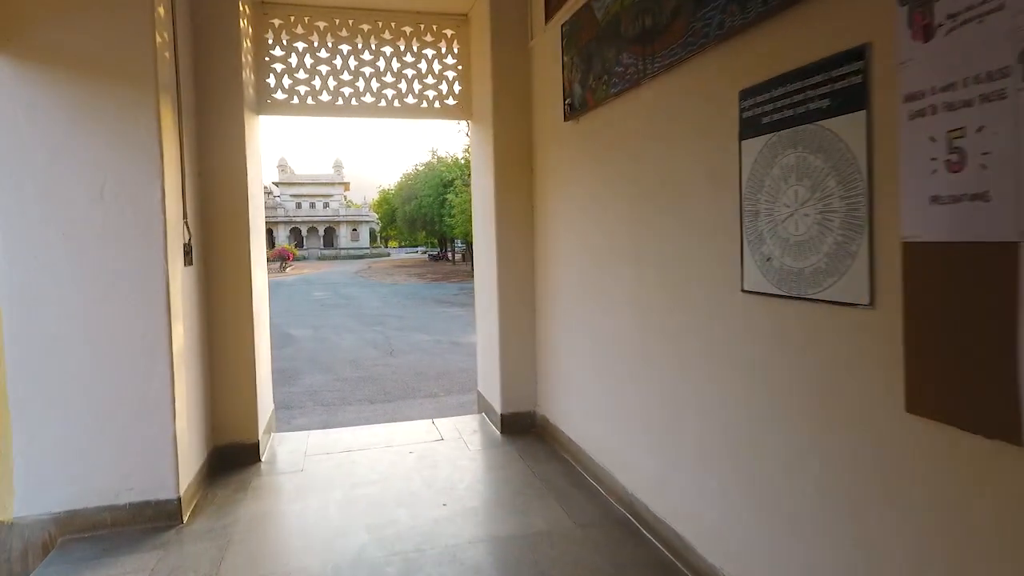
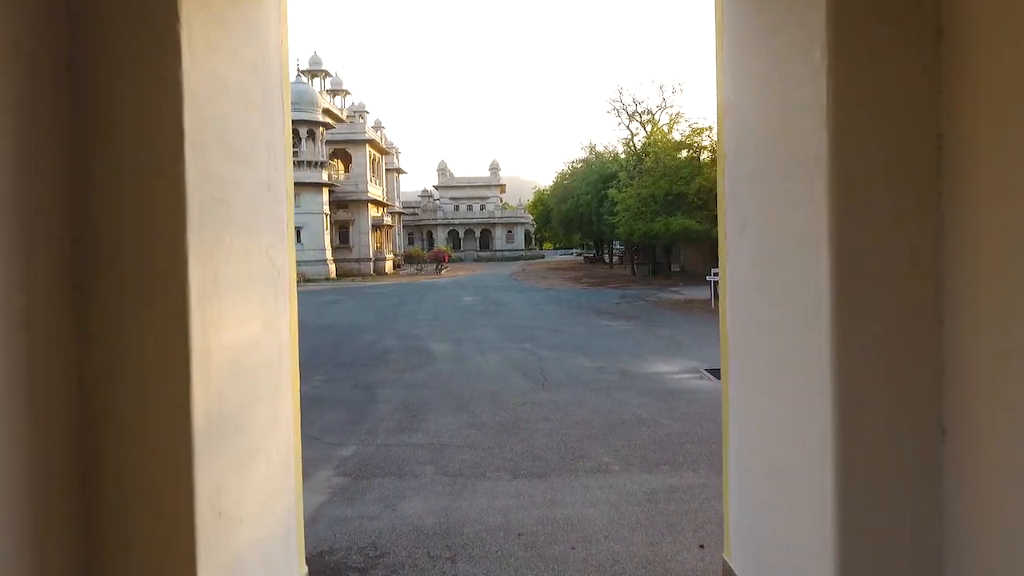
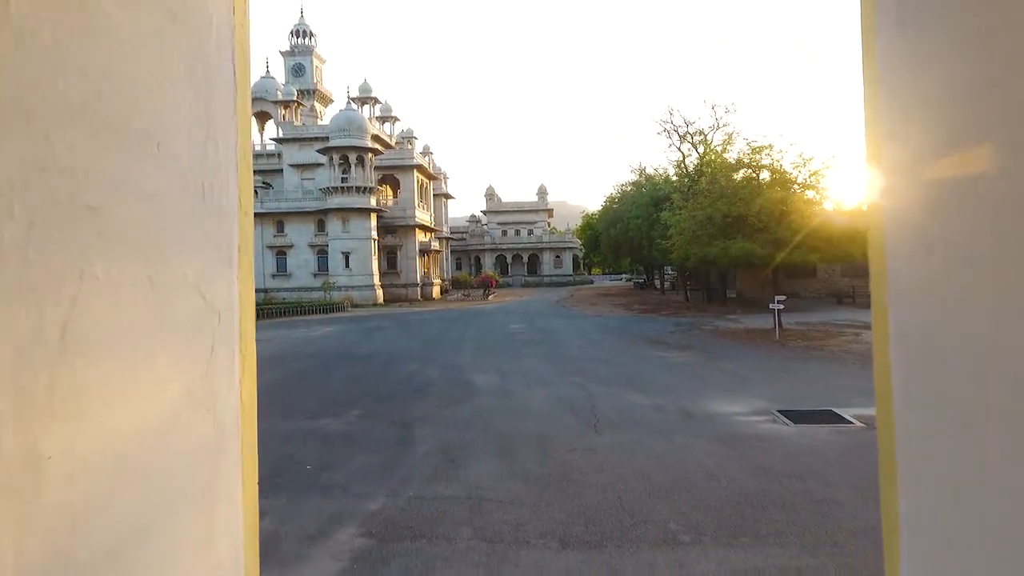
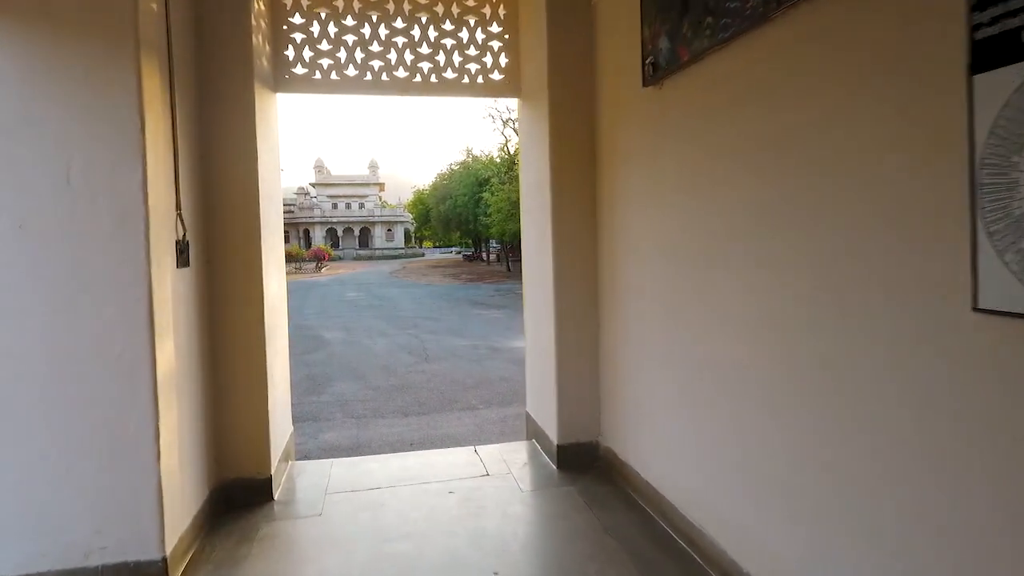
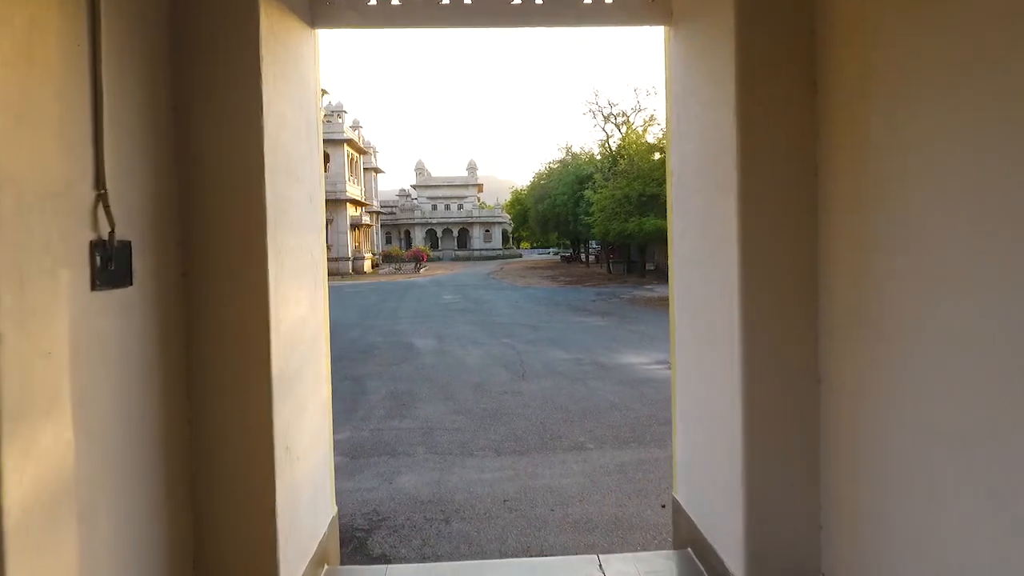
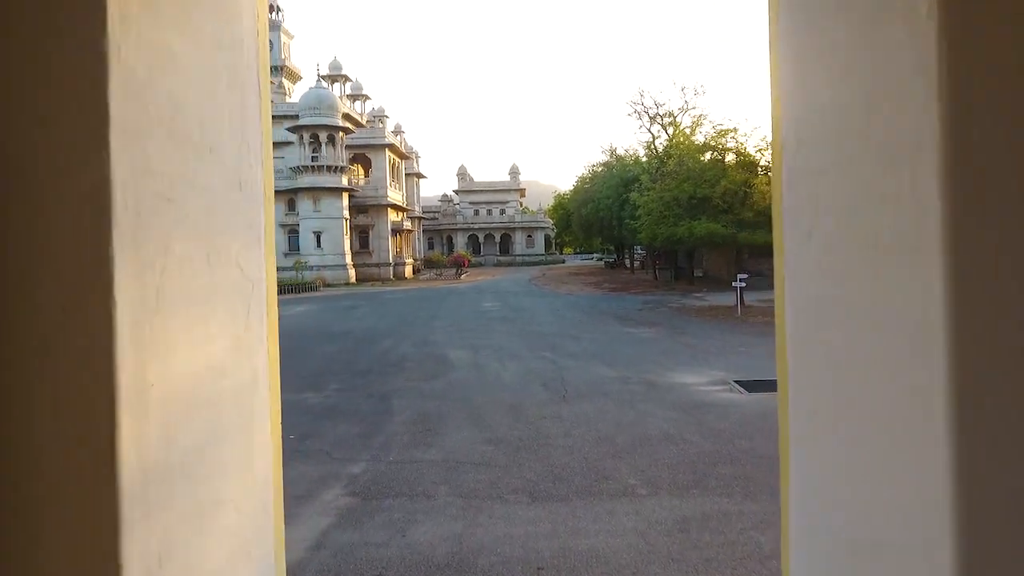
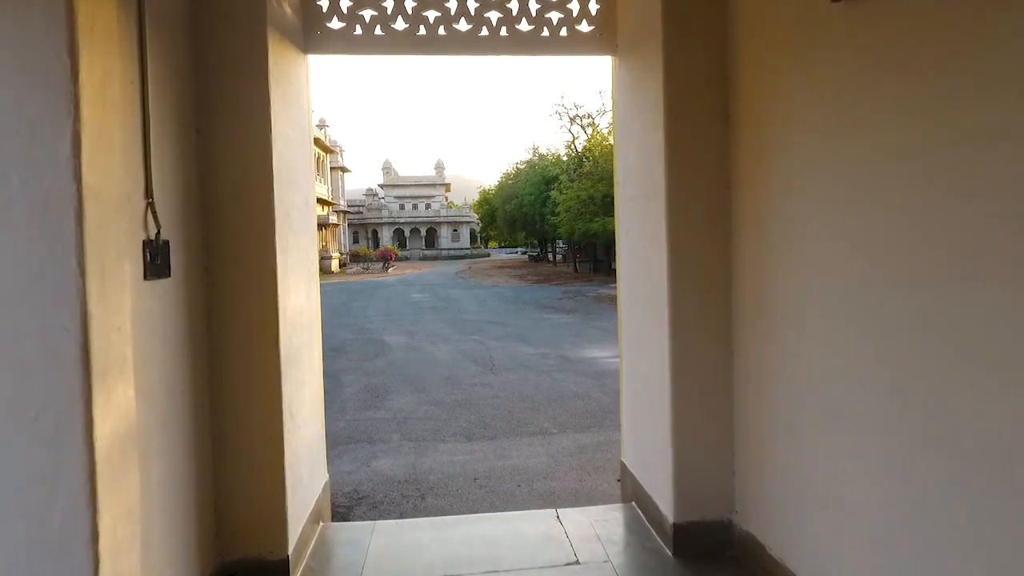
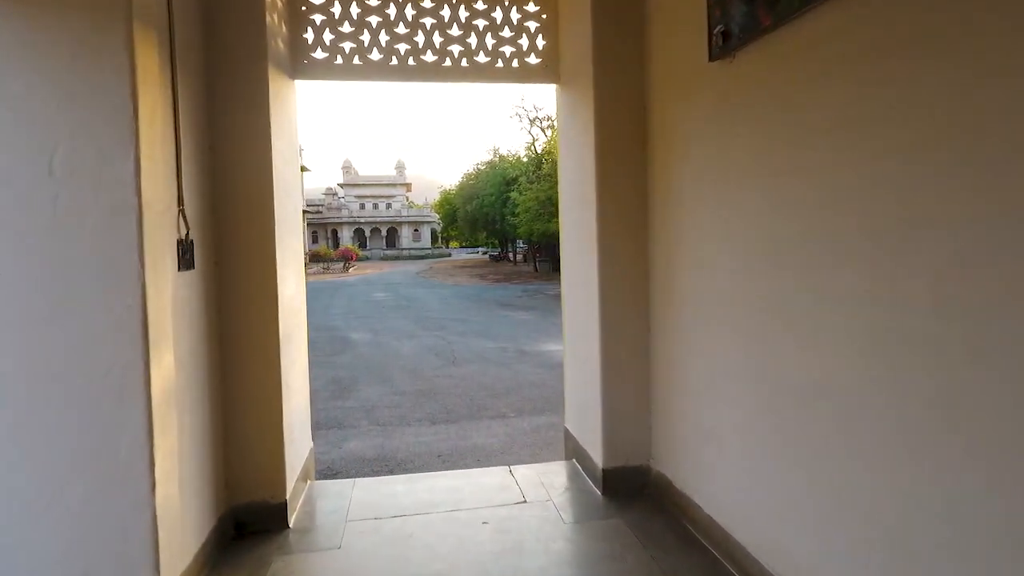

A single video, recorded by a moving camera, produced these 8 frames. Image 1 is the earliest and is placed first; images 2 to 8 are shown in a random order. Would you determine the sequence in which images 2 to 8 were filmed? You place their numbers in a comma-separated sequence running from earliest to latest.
4, 8, 7, 5, 2, 6, 3
